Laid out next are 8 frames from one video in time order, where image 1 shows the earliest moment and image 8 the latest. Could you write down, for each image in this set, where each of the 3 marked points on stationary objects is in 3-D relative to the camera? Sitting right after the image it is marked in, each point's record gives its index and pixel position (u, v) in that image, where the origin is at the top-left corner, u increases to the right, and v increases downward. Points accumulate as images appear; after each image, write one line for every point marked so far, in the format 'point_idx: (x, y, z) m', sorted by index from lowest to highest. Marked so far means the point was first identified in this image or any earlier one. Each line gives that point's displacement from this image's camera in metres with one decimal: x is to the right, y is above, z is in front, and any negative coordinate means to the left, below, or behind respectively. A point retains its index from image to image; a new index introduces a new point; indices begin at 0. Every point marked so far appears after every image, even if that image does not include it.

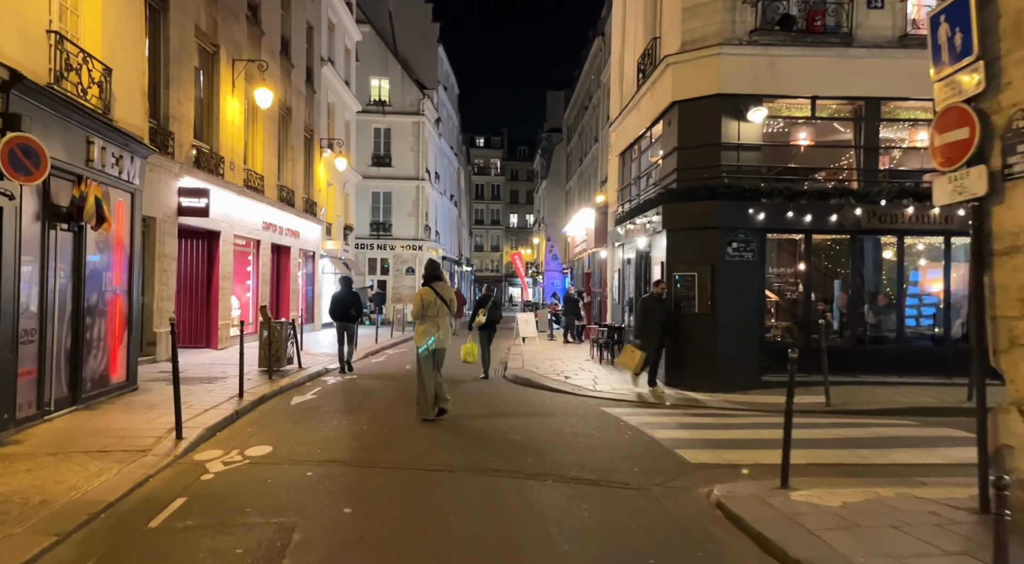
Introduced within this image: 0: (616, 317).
0: (+2.6, -0.9, +18.3) m
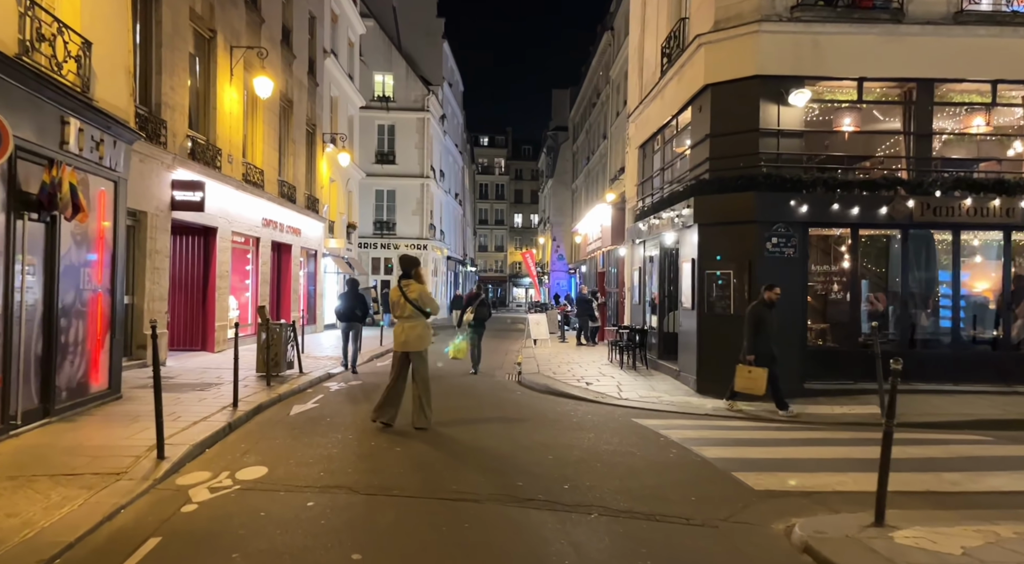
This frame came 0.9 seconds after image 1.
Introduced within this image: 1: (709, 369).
0: (+3.0, -0.8, +17.3) m
1: (+3.3, -1.4, +12.1) m
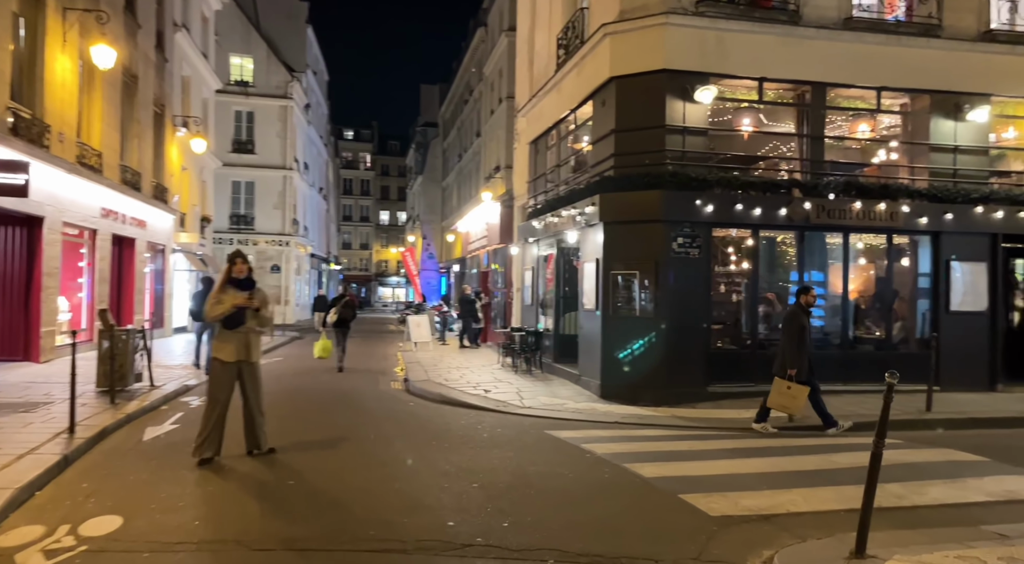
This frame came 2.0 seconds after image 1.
0: (+0.4, -0.8, +16.6) m
1: (+1.6, -1.5, +11.6) m
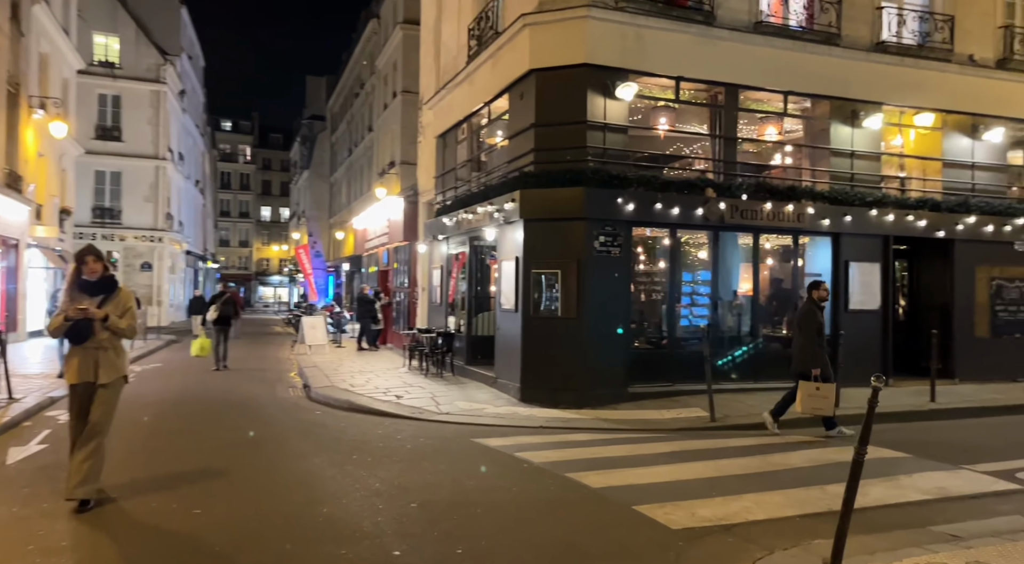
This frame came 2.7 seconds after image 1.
0: (-1.7, -0.8, +16.0) m
1: (+0.3, -1.4, +11.2) m
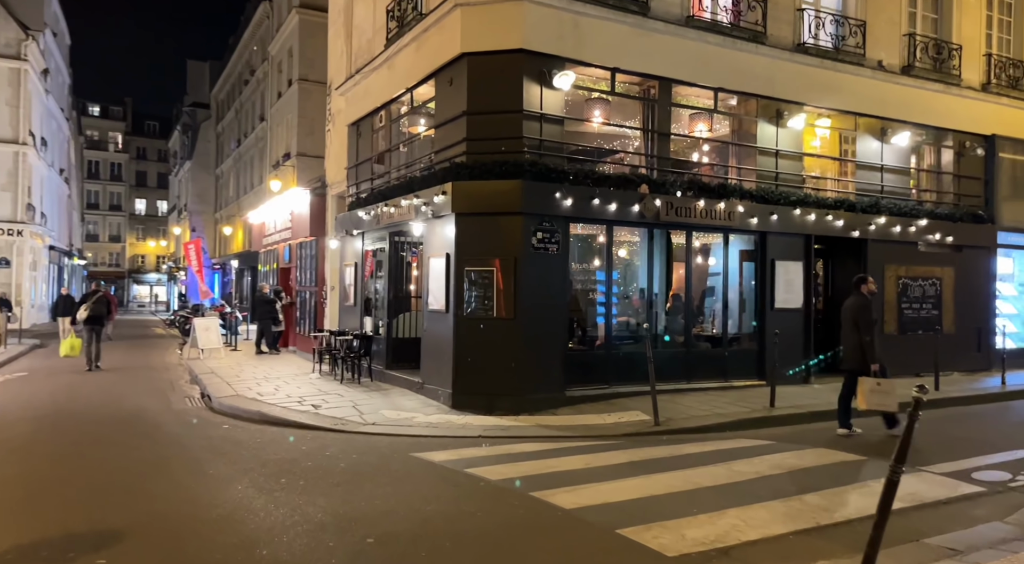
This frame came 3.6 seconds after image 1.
0: (-3.3, -0.8, +14.9) m
1: (-0.6, -1.4, +10.5) m
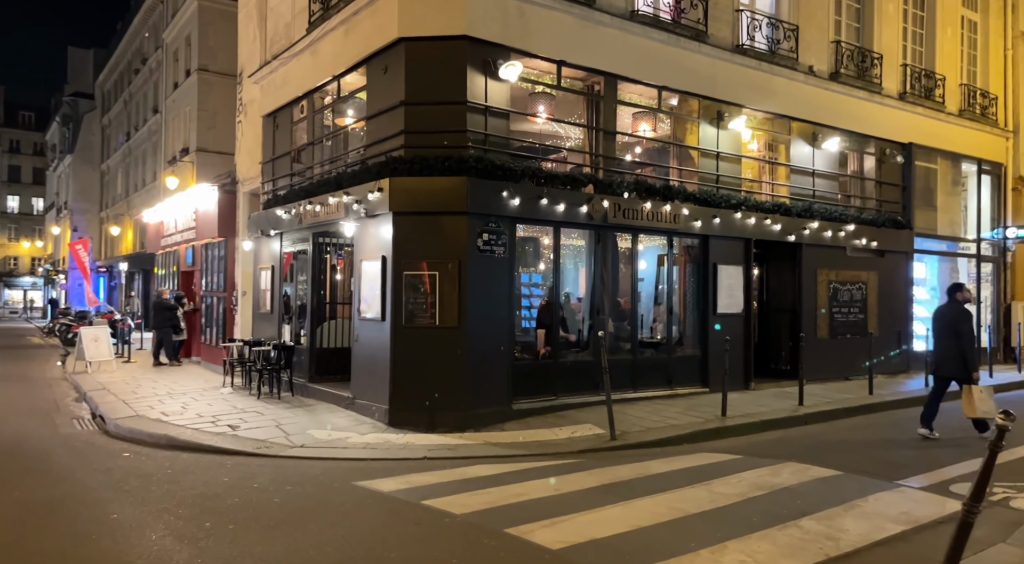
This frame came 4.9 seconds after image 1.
0: (-4.6, -0.9, +13.6) m
1: (-1.4, -1.5, +9.6) m
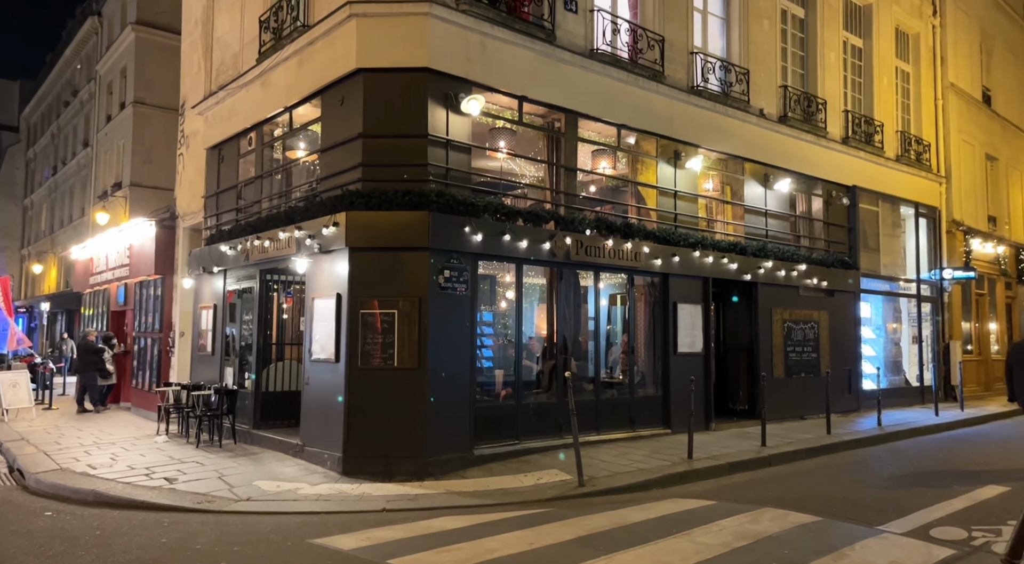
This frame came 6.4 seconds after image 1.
0: (-5.4, -1.6, +12.8) m
1: (-1.8, -2.0, +9.0) m
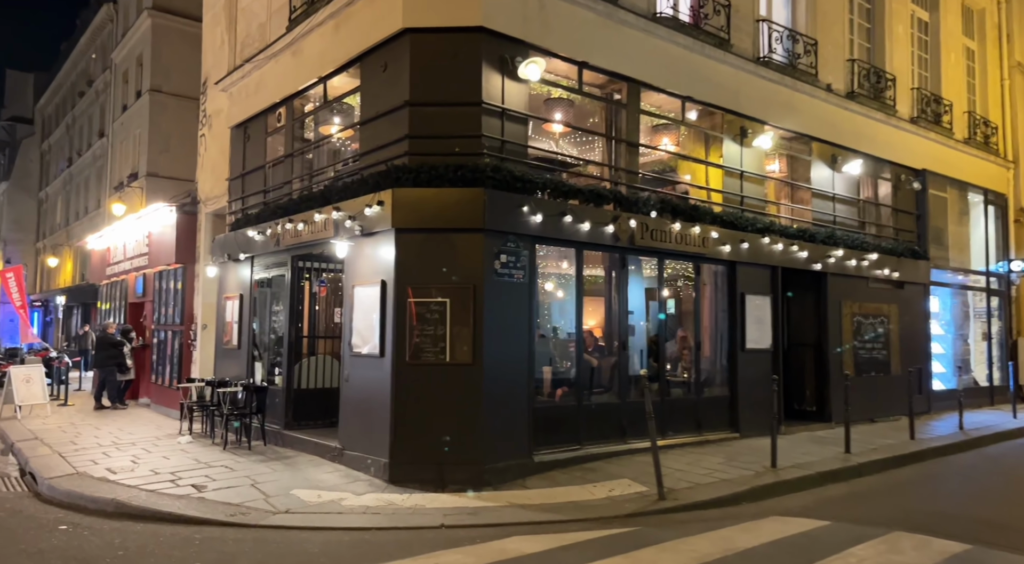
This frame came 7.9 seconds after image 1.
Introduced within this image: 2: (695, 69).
0: (-4.6, -1.4, +11.8) m
1: (-1.1, -1.8, +8.0) m
2: (+2.8, +3.2, +11.1) m
